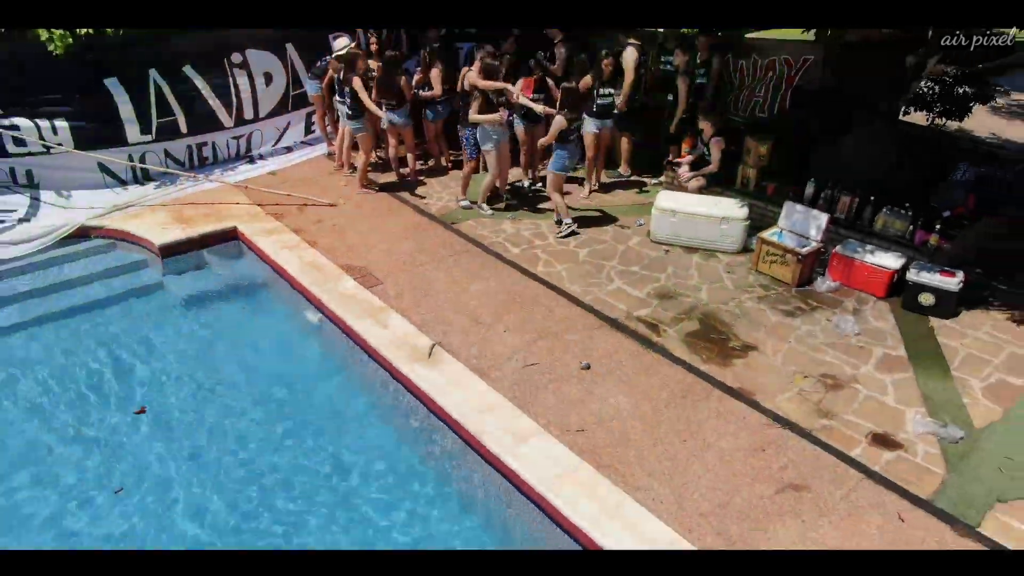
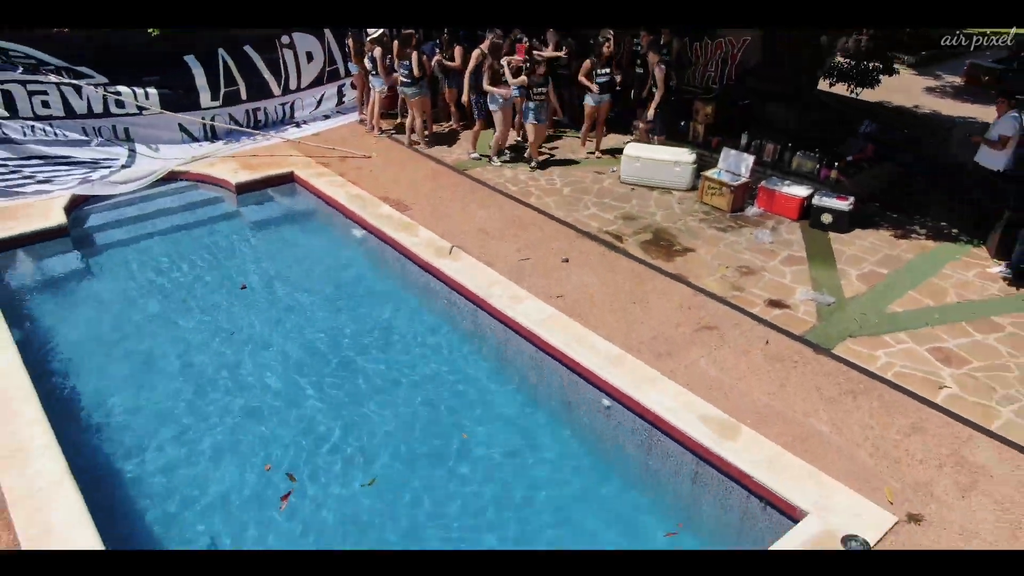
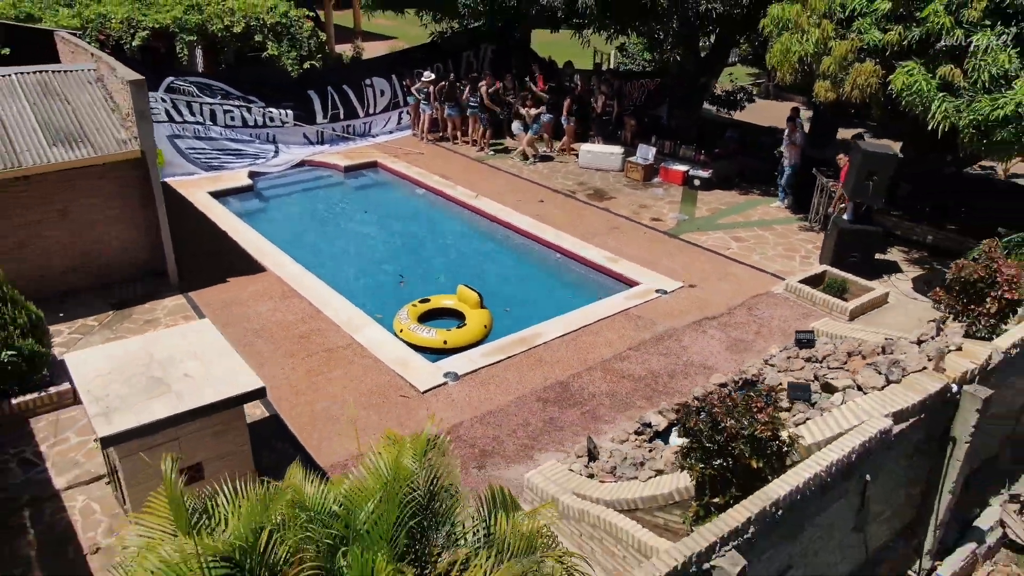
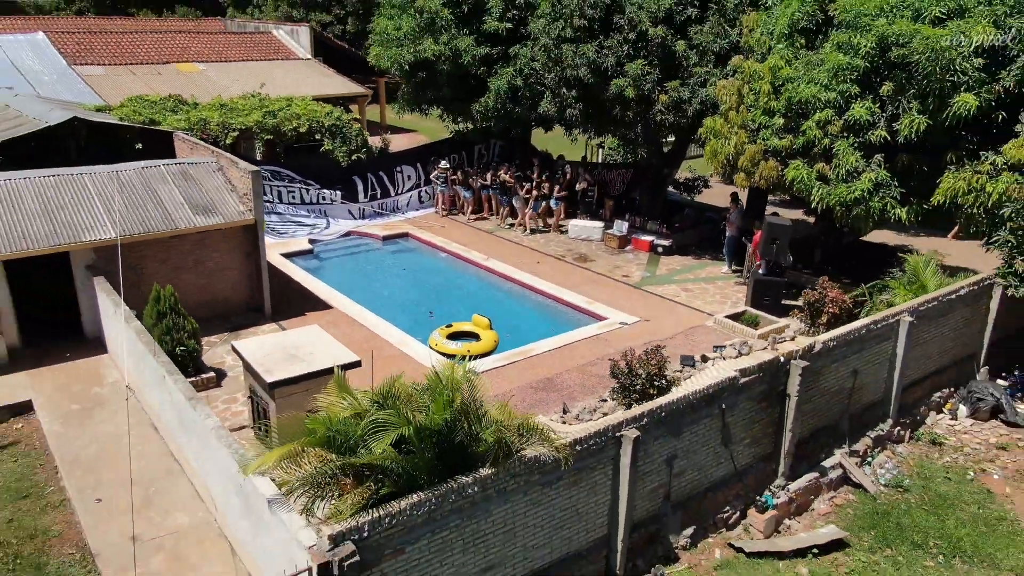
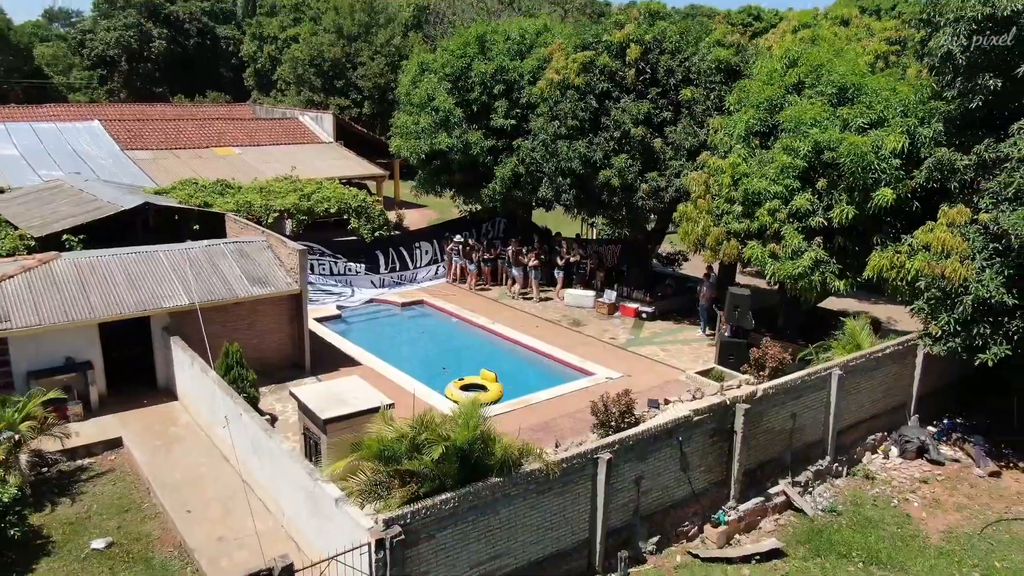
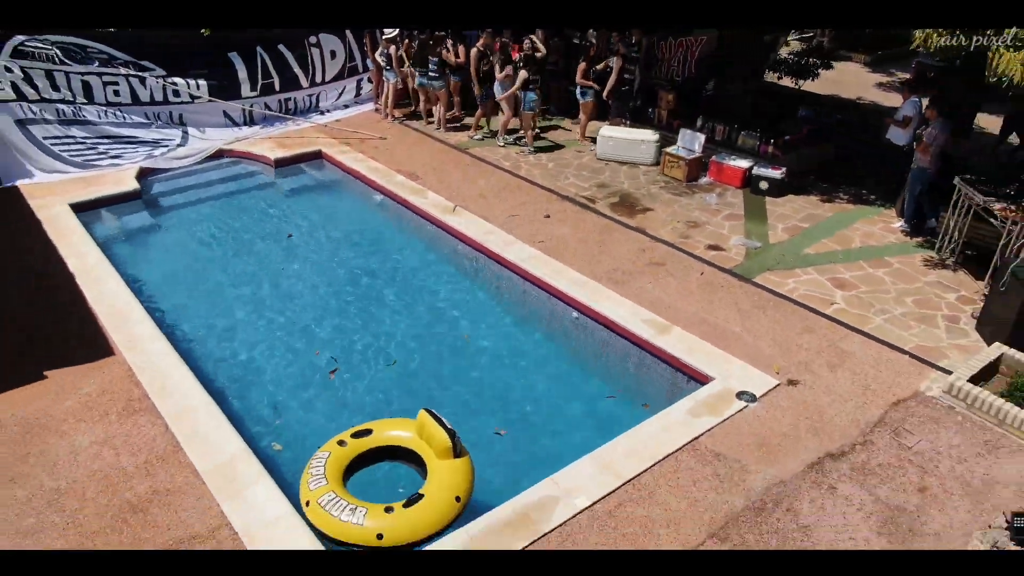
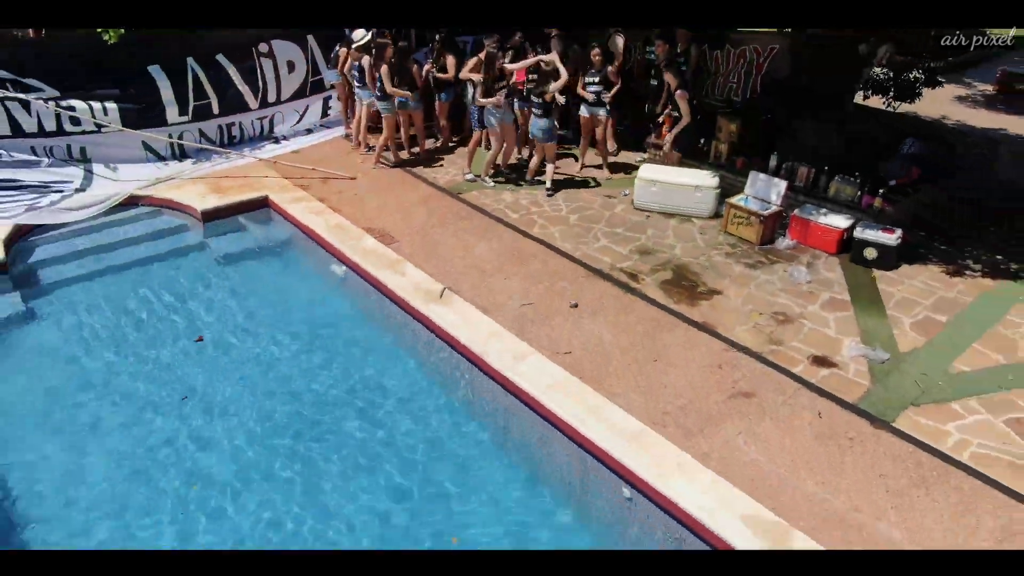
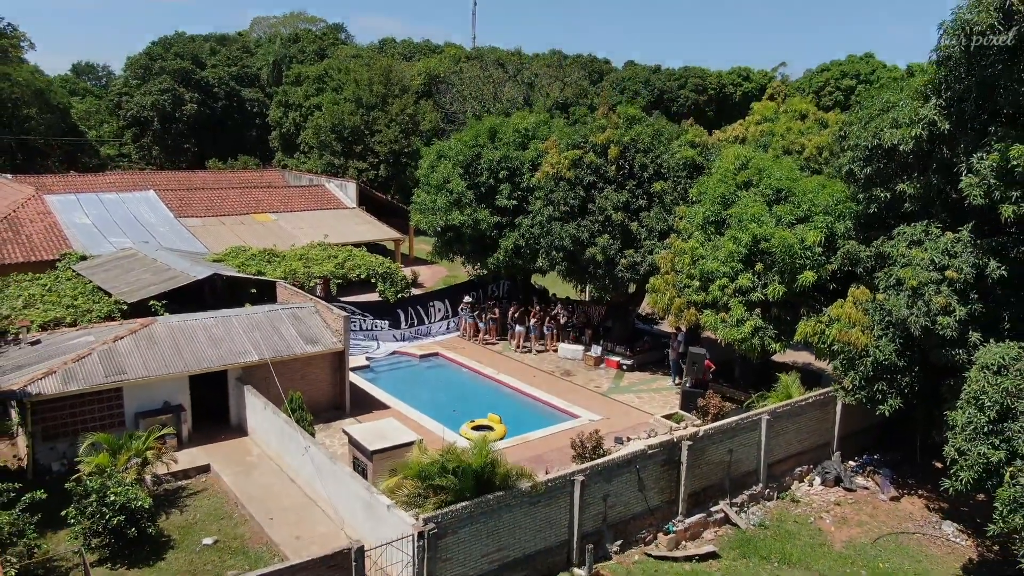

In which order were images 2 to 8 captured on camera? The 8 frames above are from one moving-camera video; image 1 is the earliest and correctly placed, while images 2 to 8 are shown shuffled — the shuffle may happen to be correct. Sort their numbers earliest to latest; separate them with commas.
7, 2, 6, 3, 4, 5, 8
